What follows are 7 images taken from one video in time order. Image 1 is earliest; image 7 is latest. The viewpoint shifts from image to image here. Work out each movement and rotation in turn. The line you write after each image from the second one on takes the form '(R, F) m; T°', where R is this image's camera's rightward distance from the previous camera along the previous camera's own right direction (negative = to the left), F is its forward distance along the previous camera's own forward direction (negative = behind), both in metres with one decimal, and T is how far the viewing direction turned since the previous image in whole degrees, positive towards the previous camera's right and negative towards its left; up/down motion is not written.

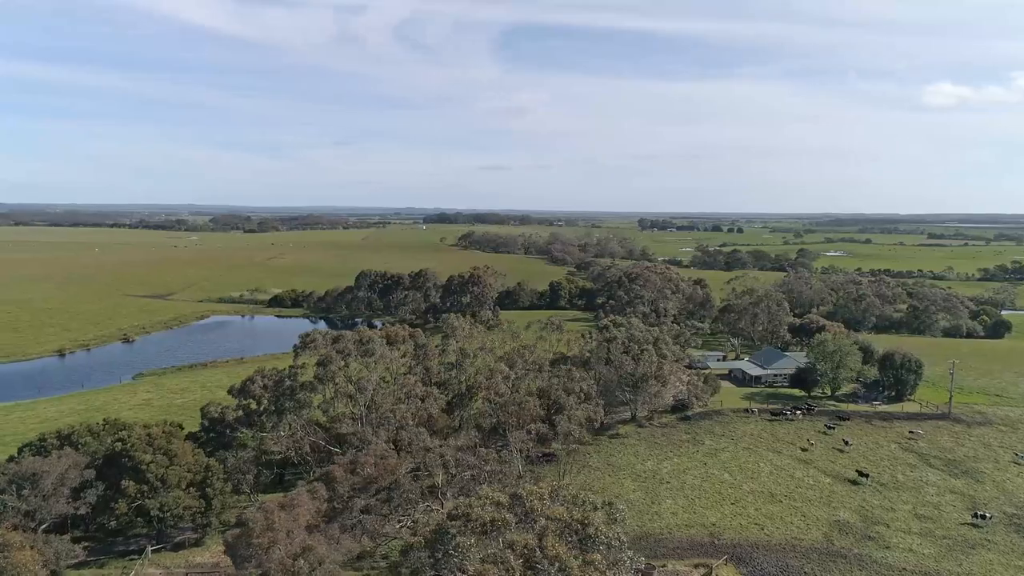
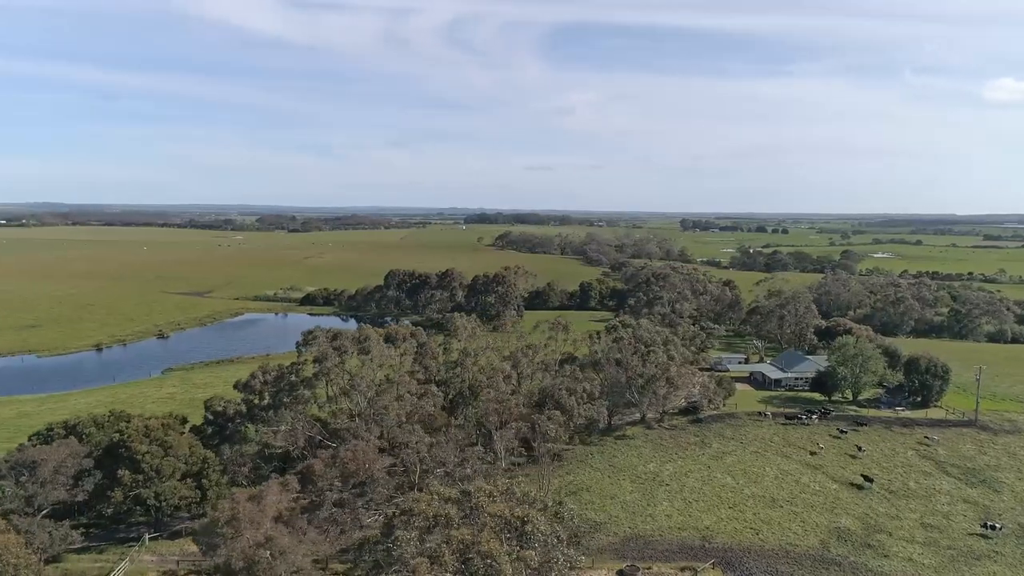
(+1.7, 0.0) m; -3°
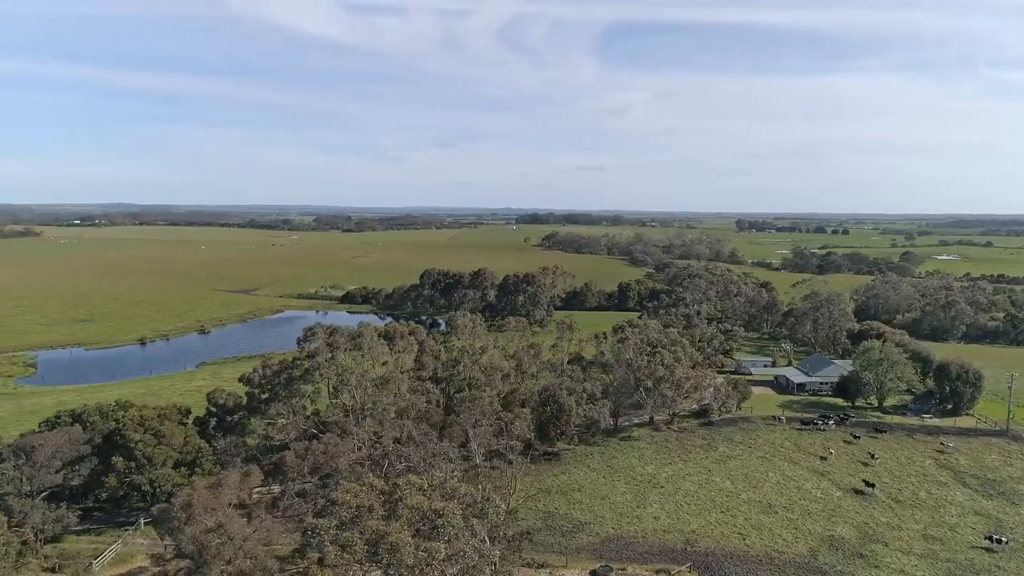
(+2.3, -0.1) m; -4°
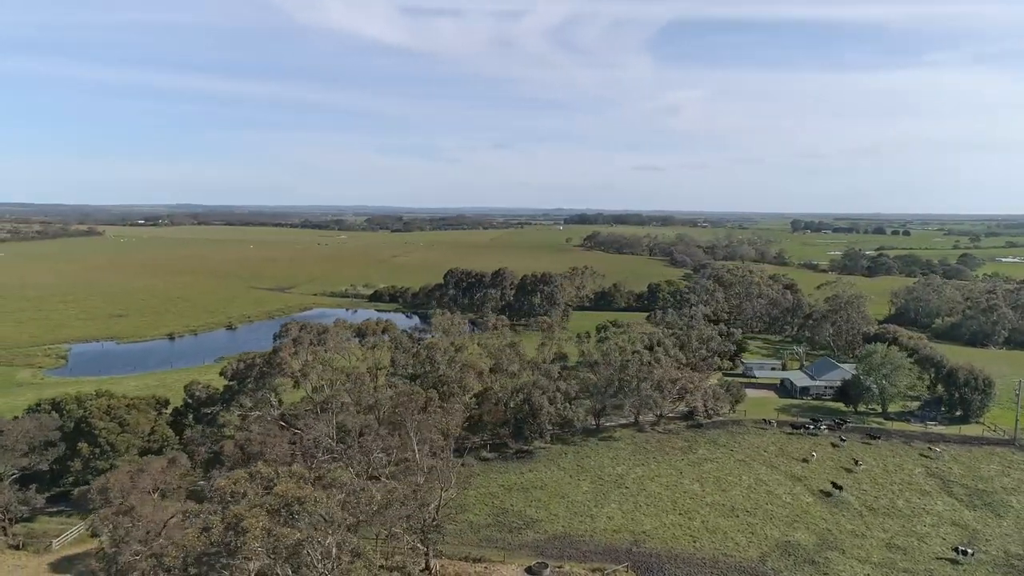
(+3.4, -0.1) m; -3°
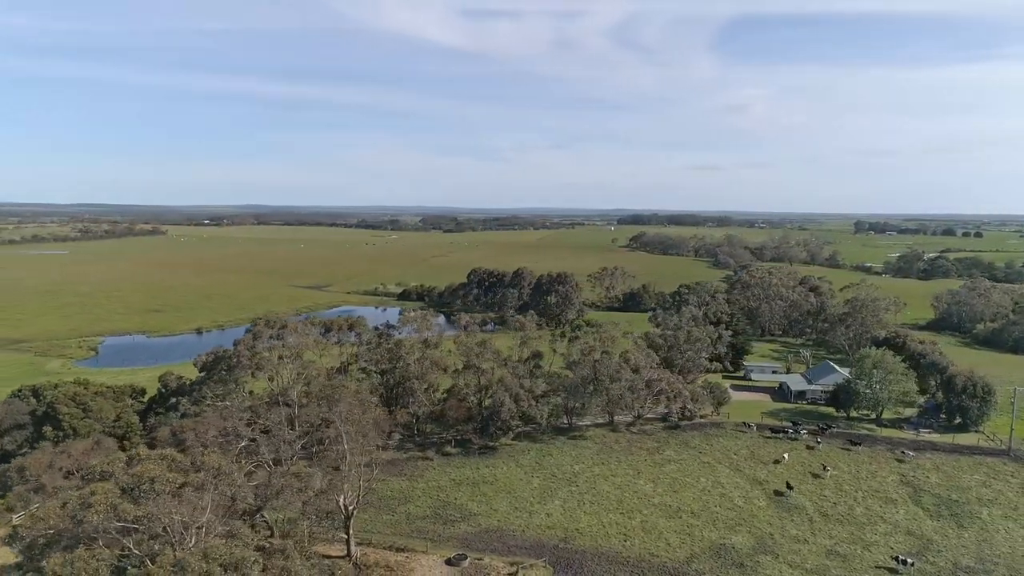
(+4.1, -0.3) m; -4°
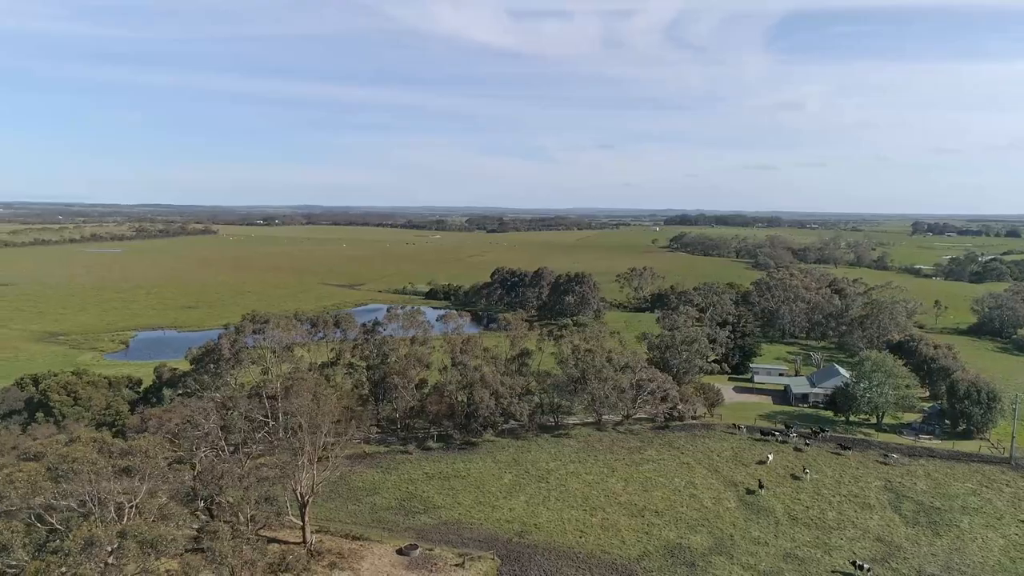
(+3.0, -0.4) m; -3°
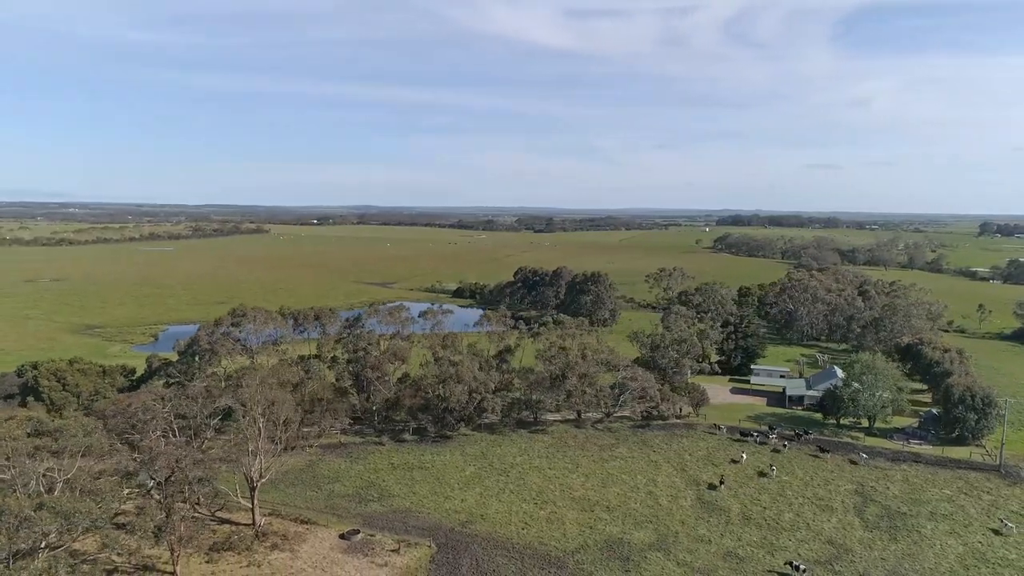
(+3.7, -0.5) m; -3°
